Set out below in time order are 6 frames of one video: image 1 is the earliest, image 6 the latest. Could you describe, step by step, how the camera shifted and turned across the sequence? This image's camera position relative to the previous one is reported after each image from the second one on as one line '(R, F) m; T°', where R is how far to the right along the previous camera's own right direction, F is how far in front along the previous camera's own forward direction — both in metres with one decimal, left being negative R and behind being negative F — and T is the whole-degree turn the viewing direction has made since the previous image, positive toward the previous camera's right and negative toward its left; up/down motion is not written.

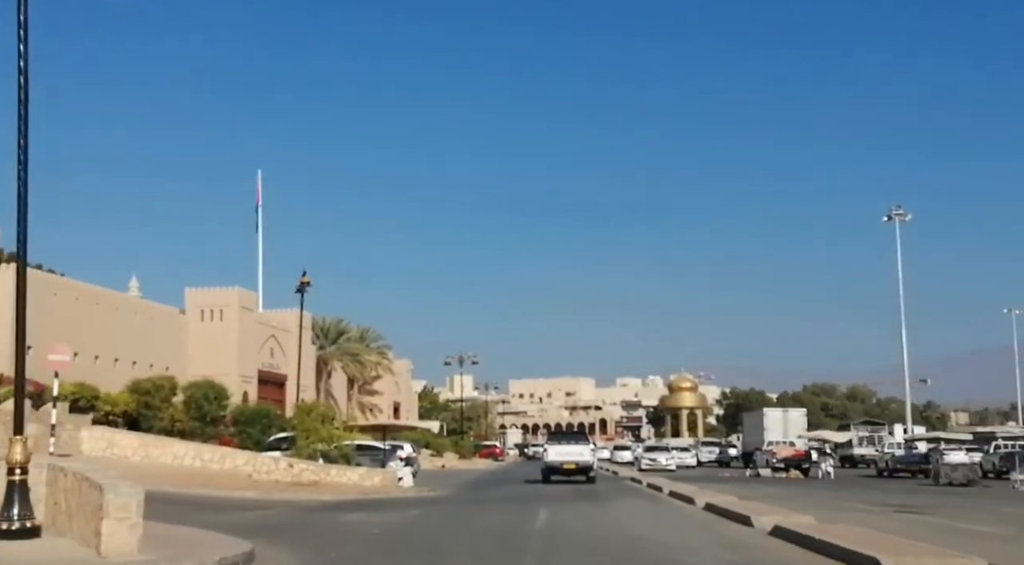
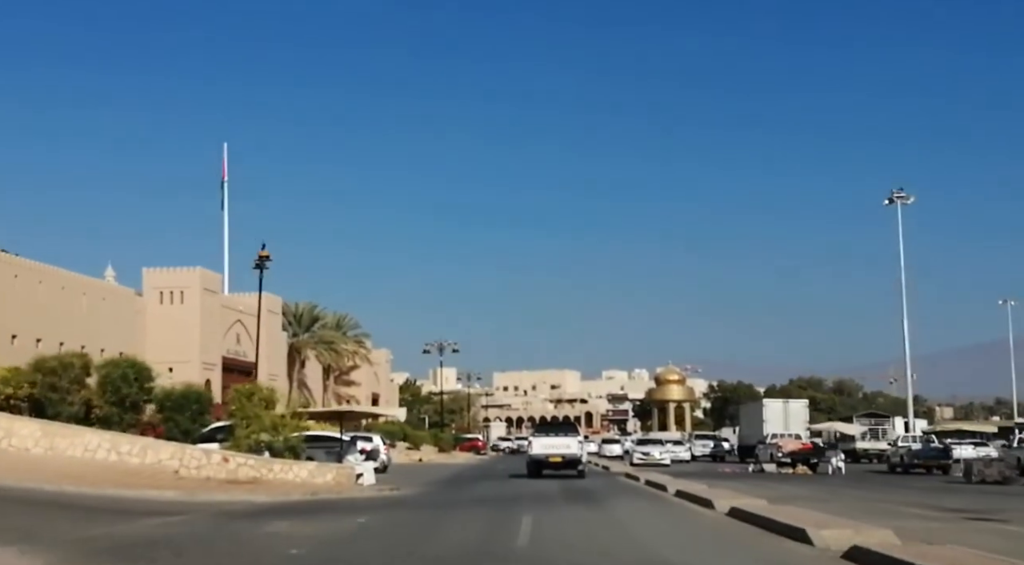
(+0.1, +5.6) m; +1°
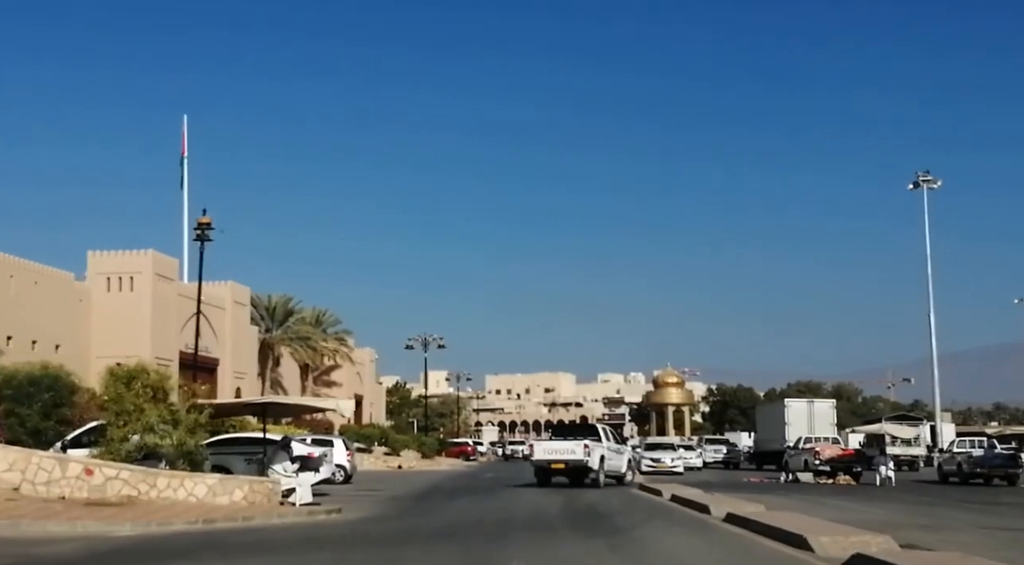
(+0.1, +8.8) m; 0°
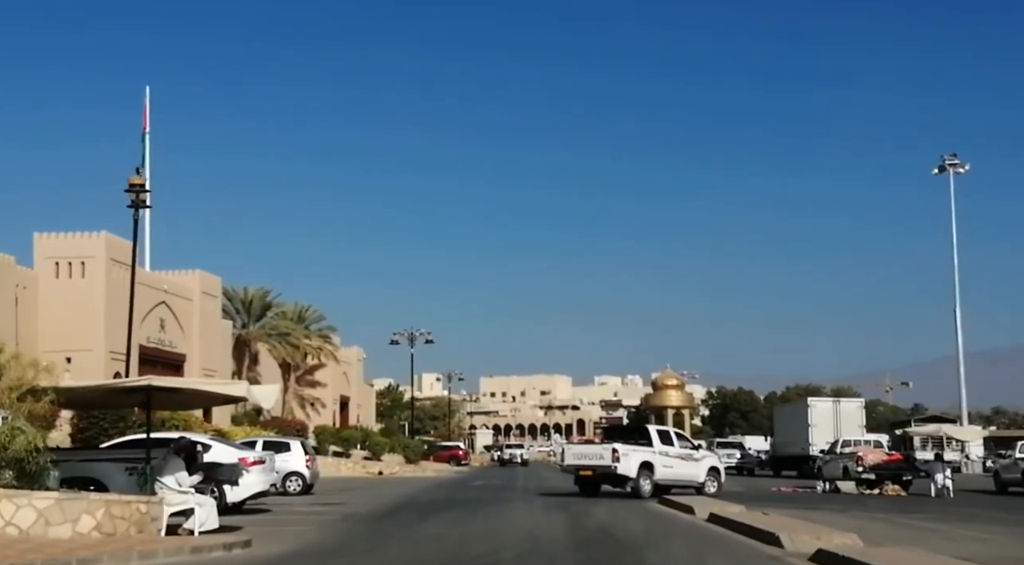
(+0.1, +7.1) m; 0°
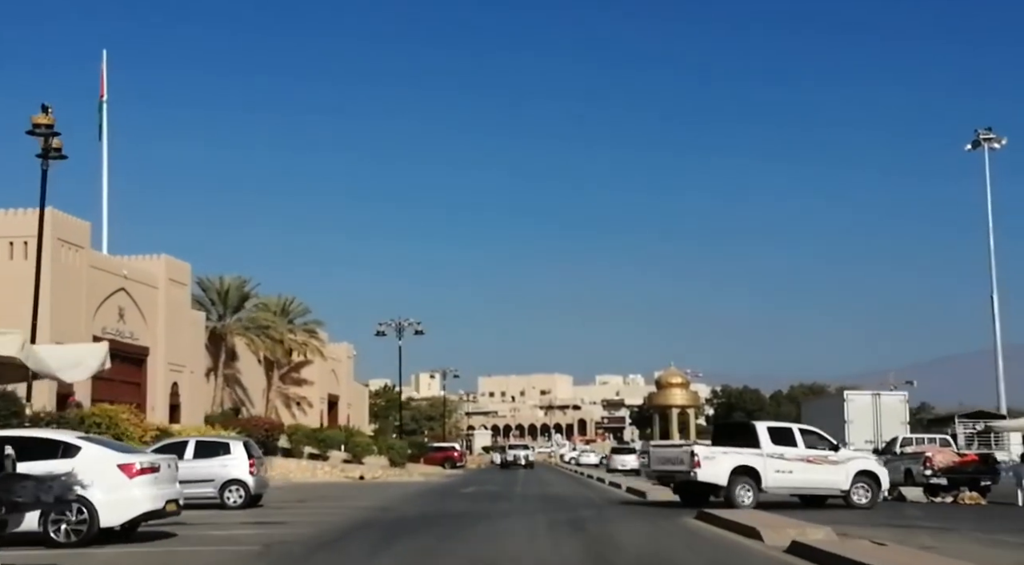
(+0.1, +7.2) m; 0°
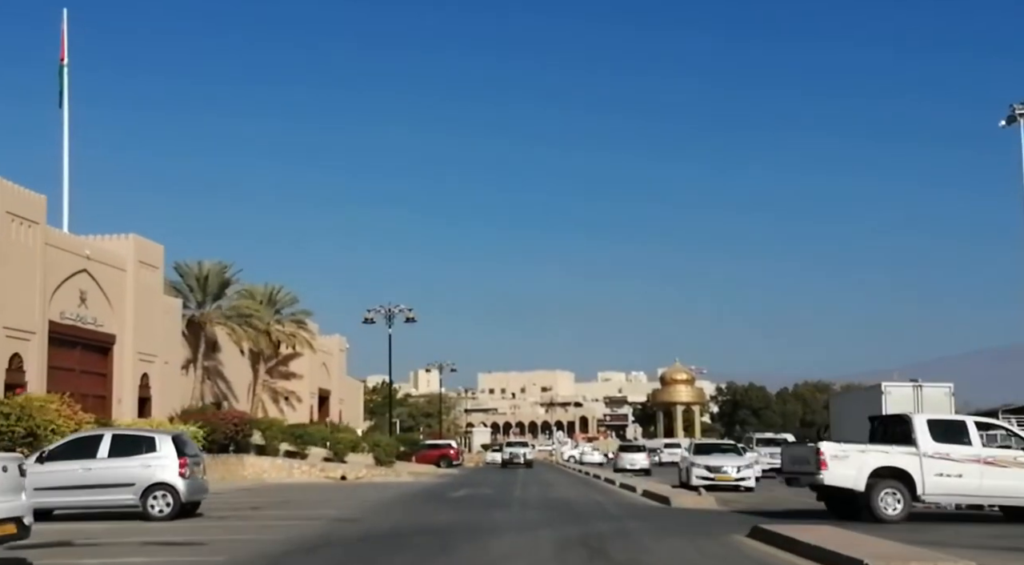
(+0.1, +5.8) m; 0°
